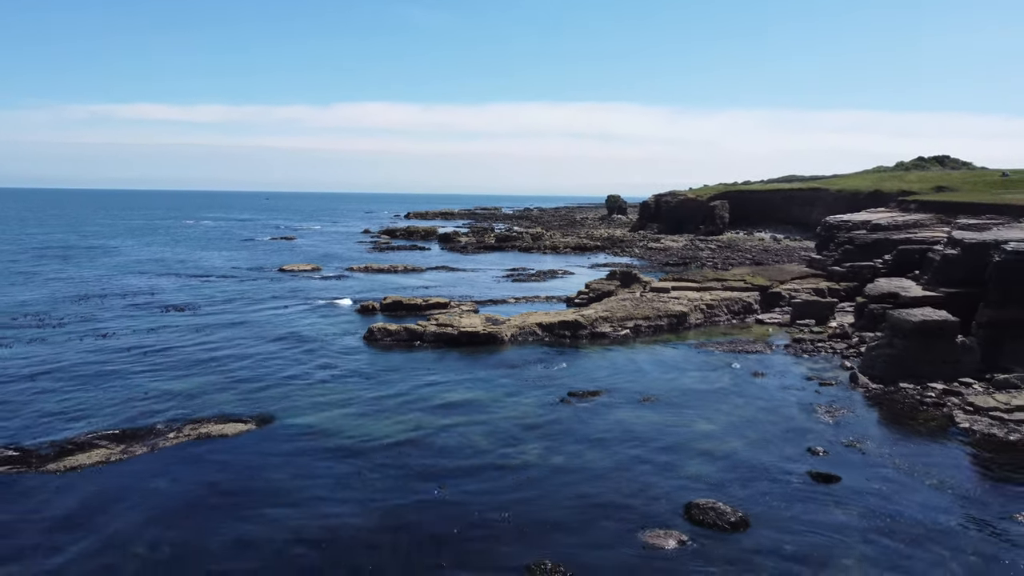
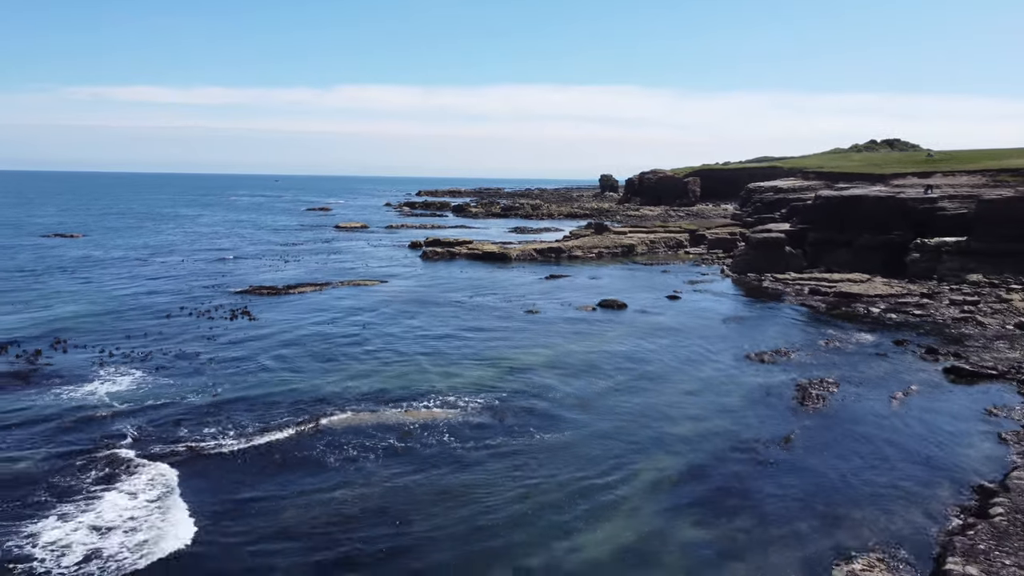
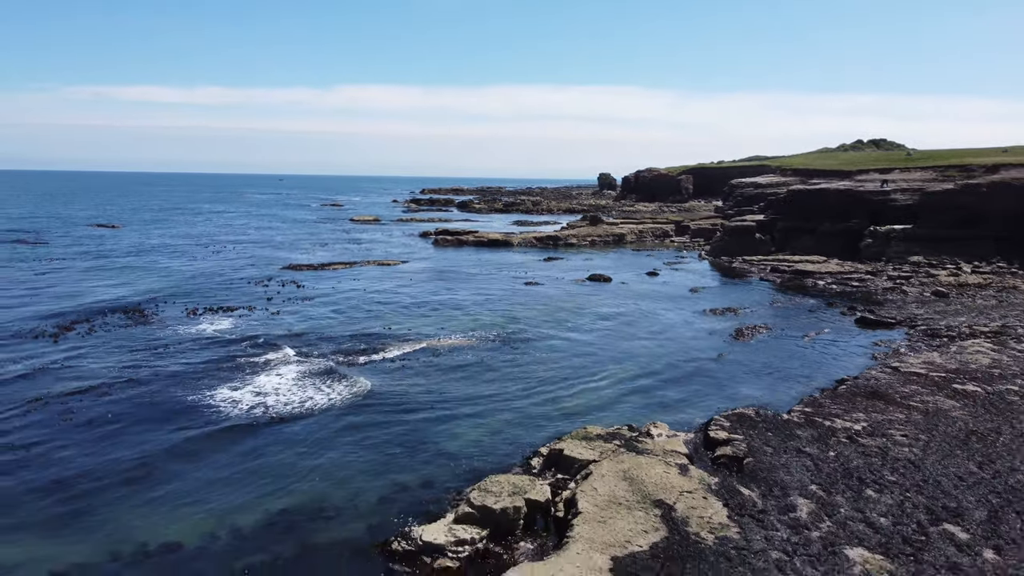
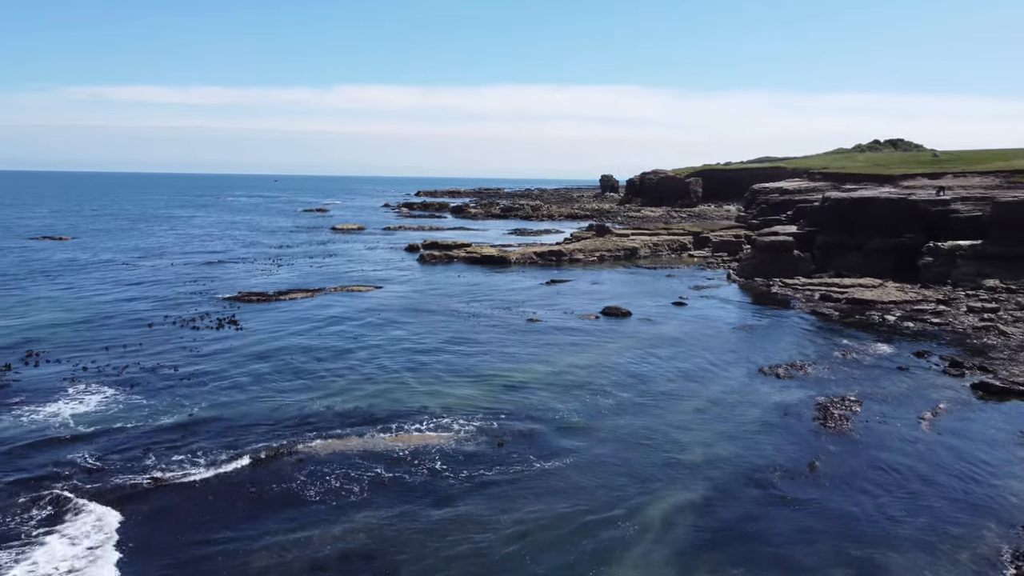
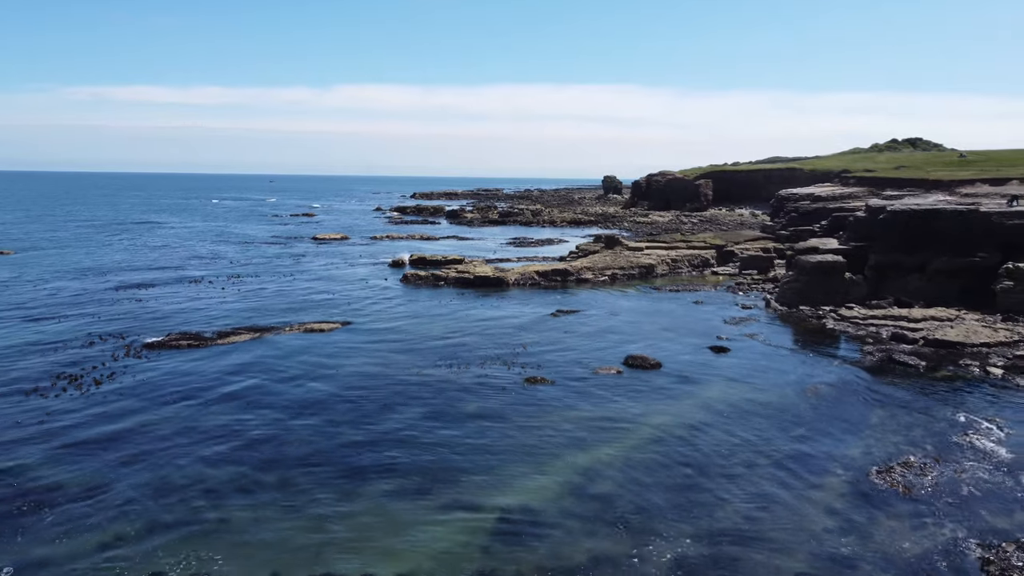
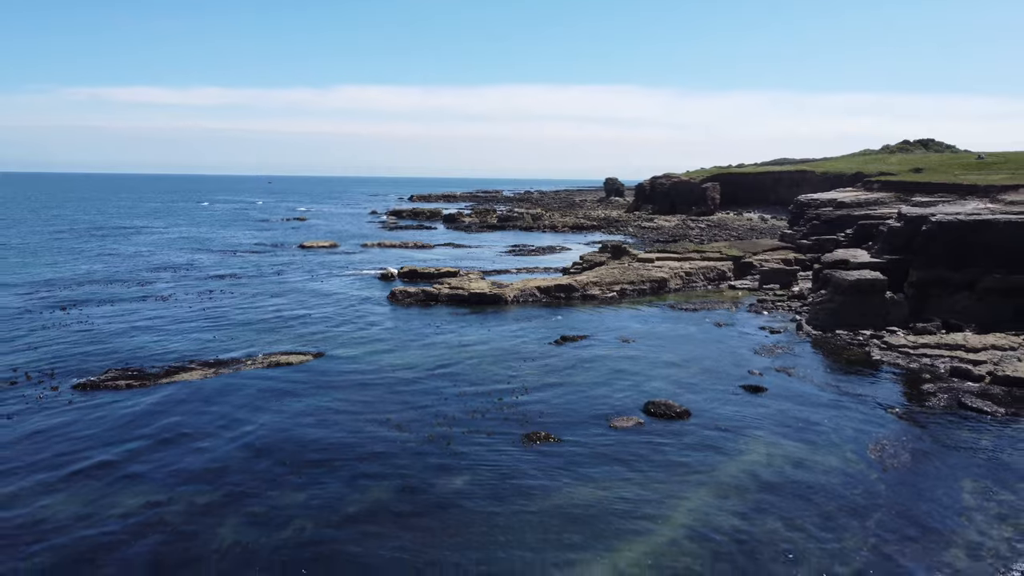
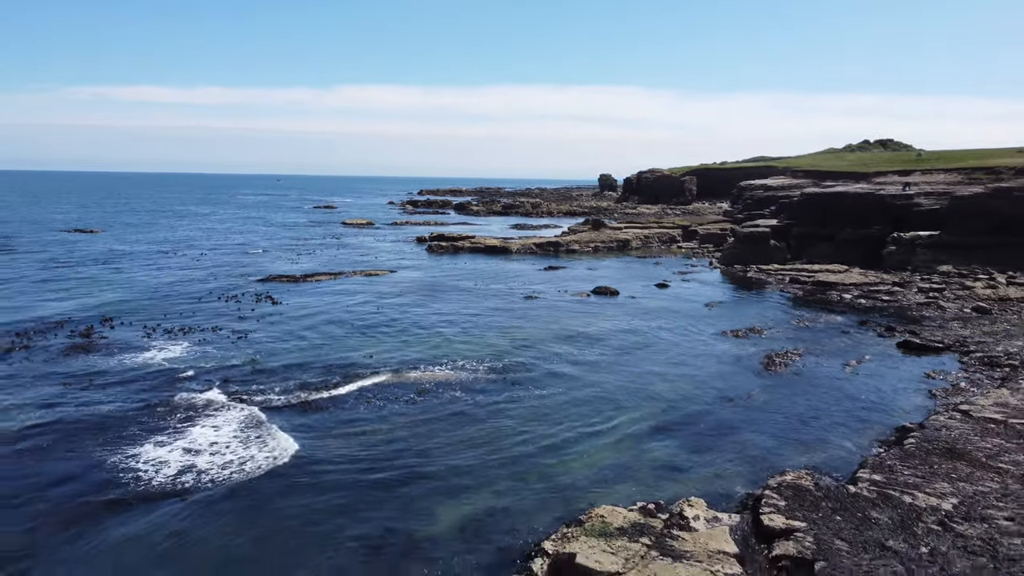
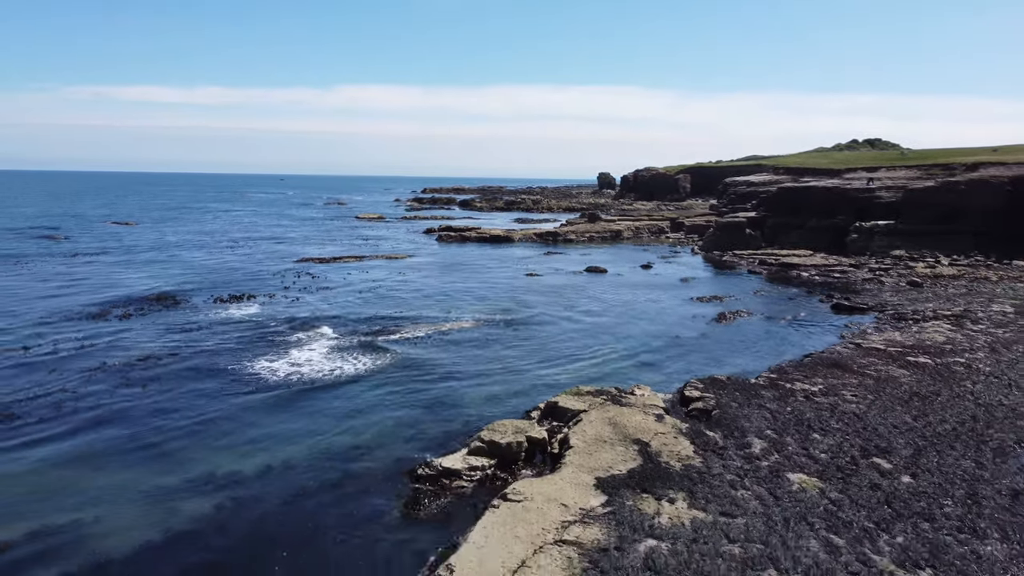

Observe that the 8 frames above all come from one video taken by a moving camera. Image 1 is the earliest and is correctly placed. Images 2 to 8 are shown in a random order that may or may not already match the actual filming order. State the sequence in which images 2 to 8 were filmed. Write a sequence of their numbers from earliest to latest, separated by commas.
6, 5, 4, 2, 7, 3, 8
